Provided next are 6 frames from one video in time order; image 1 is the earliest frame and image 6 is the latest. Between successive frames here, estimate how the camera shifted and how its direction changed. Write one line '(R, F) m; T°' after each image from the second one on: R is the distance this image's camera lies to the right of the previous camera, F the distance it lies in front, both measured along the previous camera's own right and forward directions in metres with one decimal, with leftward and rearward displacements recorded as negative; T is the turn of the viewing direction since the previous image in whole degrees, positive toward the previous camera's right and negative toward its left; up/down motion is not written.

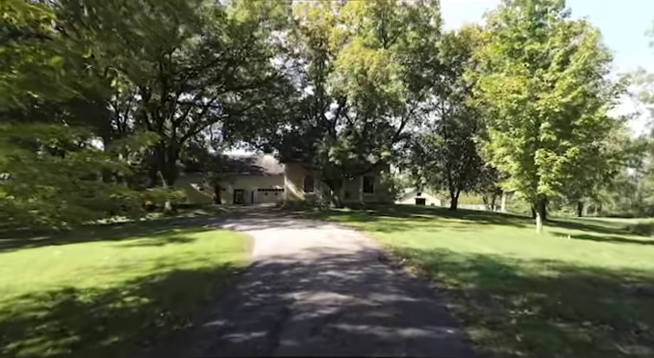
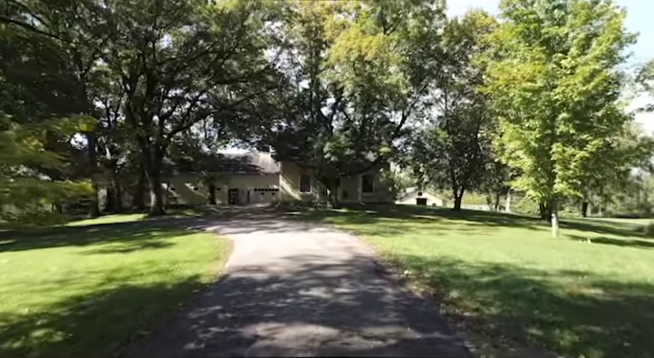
(+0.3, +1.8) m; 0°
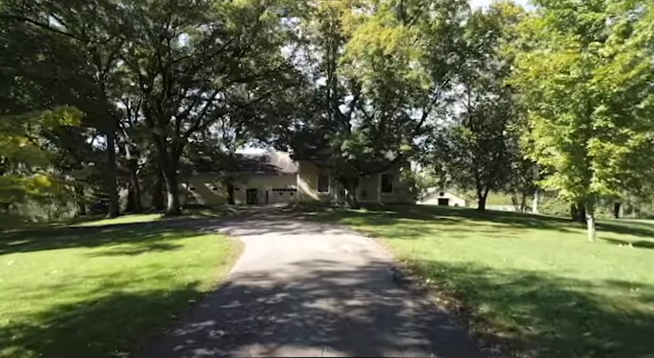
(+0.2, +0.8) m; -3°
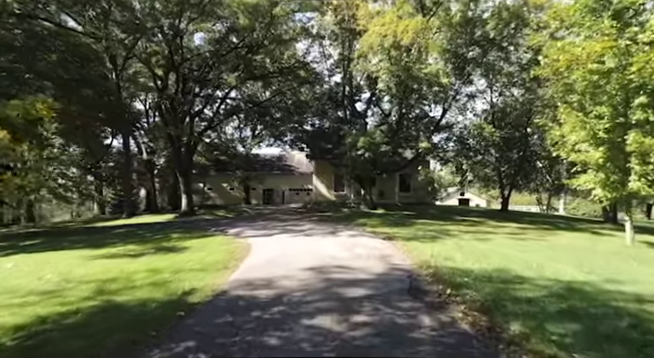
(+0.2, +0.8) m; -3°
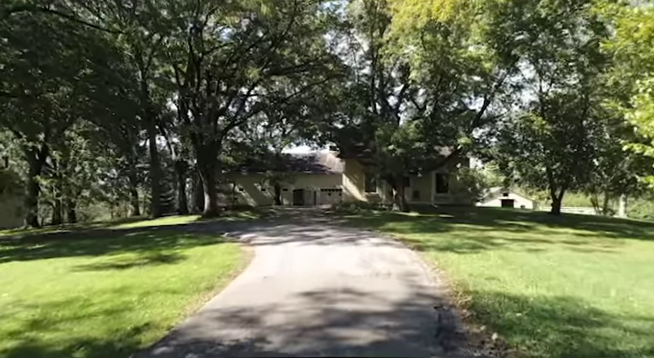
(+0.6, +1.9) m; -6°
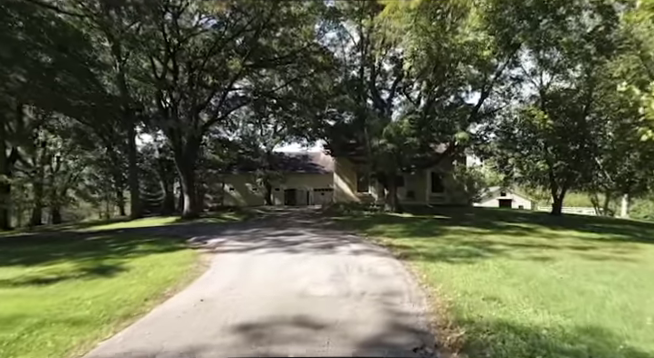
(+0.7, +1.7) m; 0°
